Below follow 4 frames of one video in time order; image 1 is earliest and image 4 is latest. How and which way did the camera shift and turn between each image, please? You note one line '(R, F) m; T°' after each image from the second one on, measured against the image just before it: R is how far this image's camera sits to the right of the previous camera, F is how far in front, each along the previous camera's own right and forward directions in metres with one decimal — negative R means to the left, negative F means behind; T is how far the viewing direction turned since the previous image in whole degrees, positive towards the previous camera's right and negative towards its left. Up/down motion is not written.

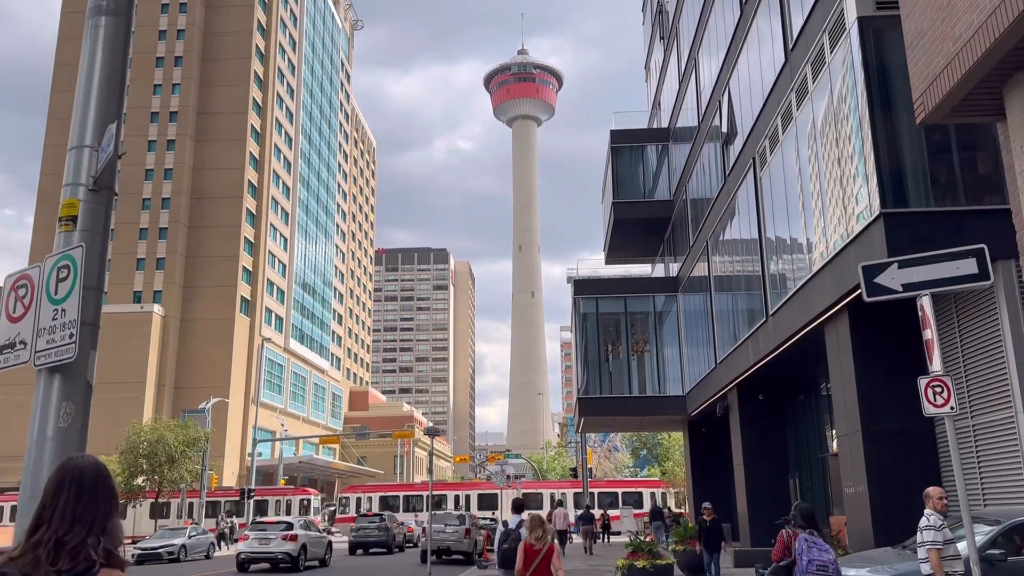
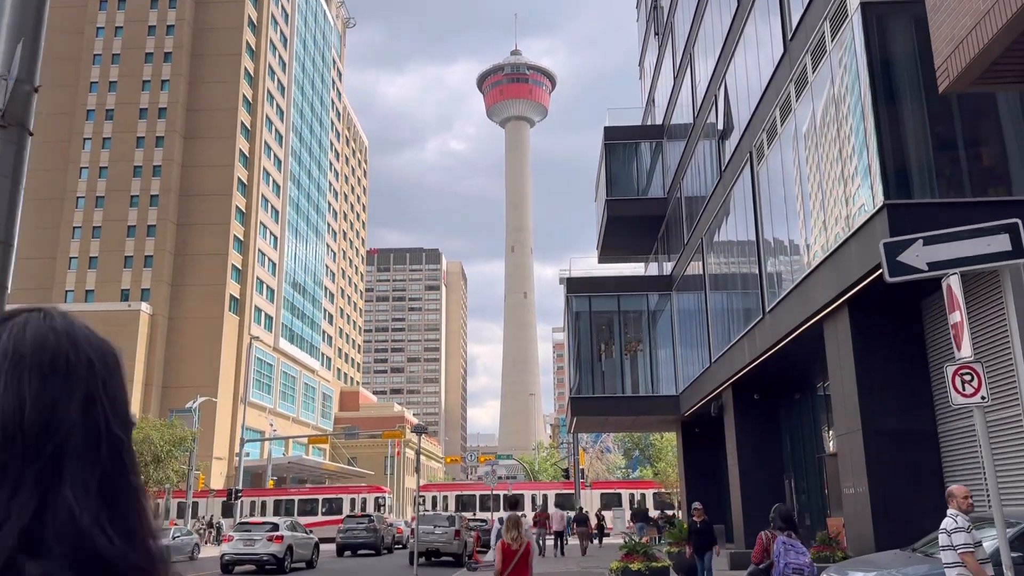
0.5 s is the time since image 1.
(0.0, +0.4) m; +1°
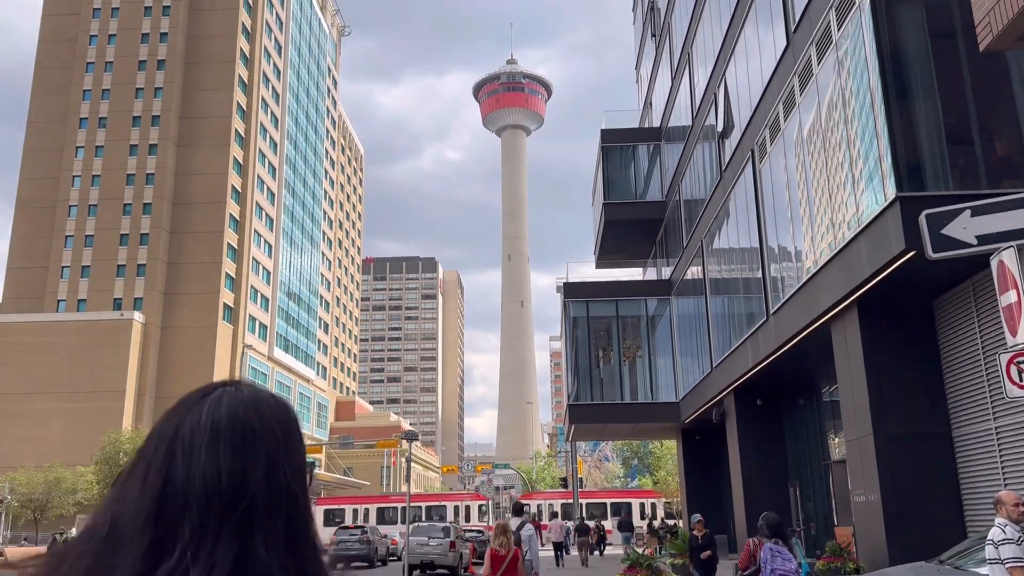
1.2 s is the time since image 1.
(0.0, +0.6) m; 0°
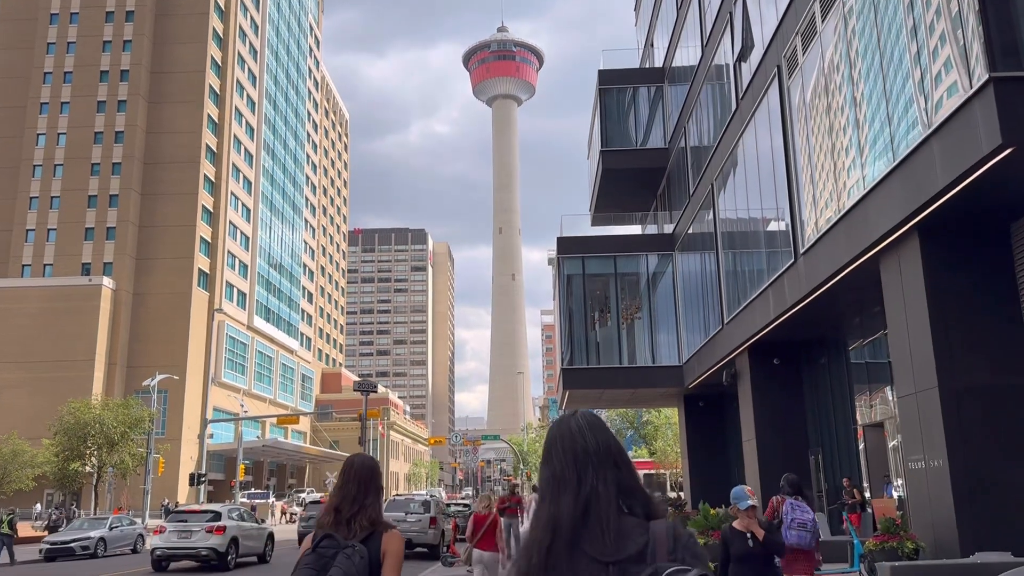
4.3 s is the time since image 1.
(+0.1, +2.5) m; +1°
